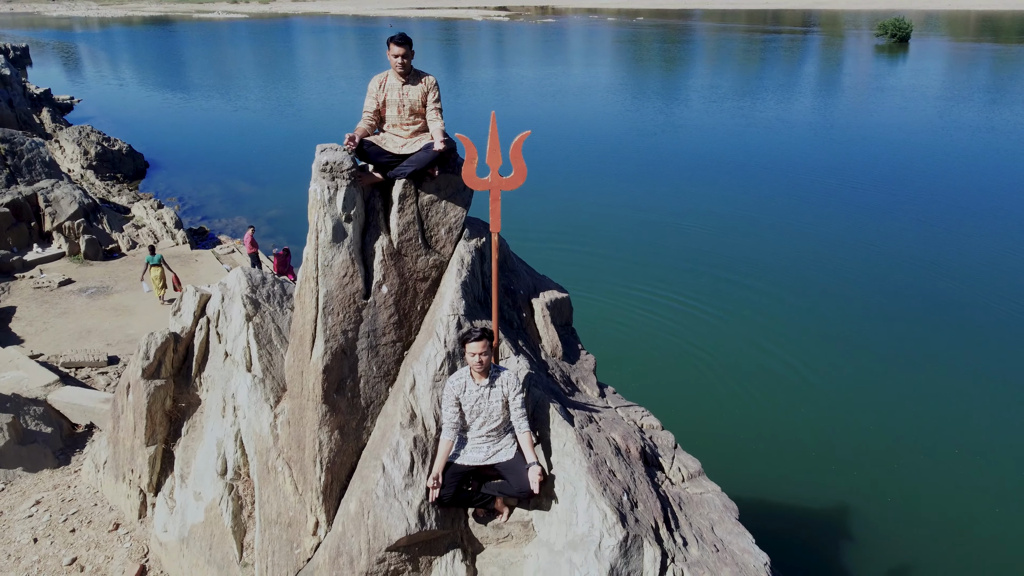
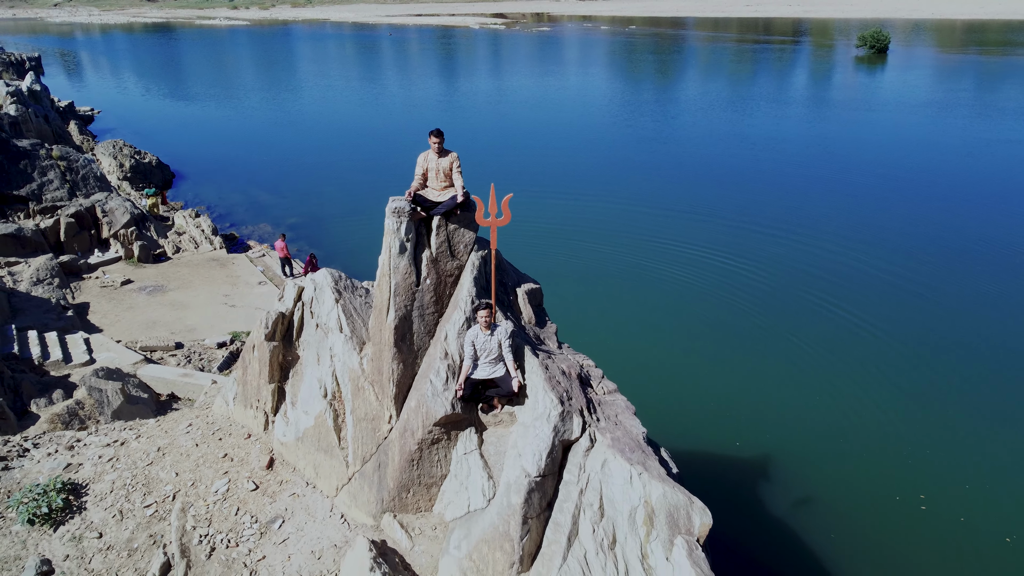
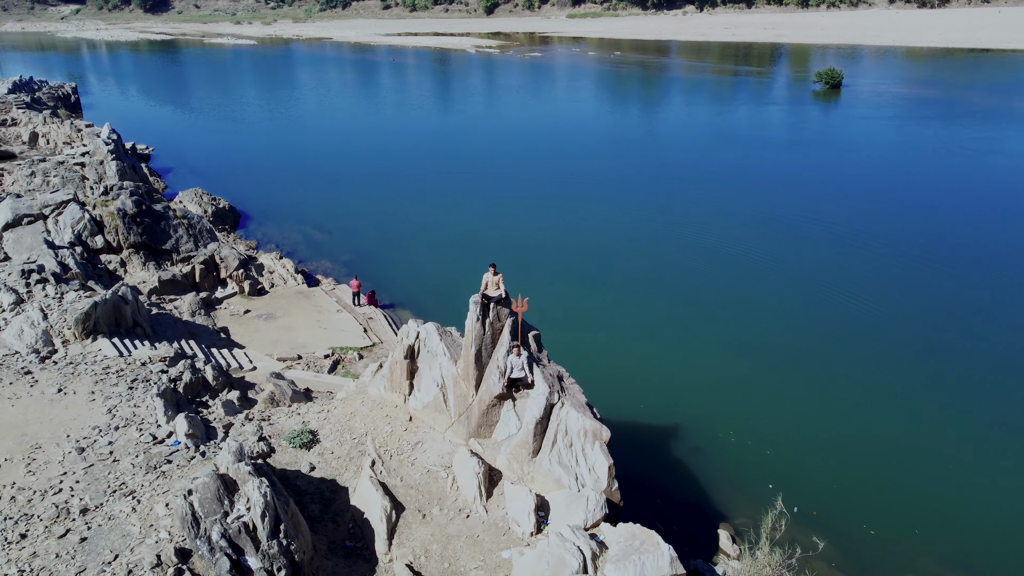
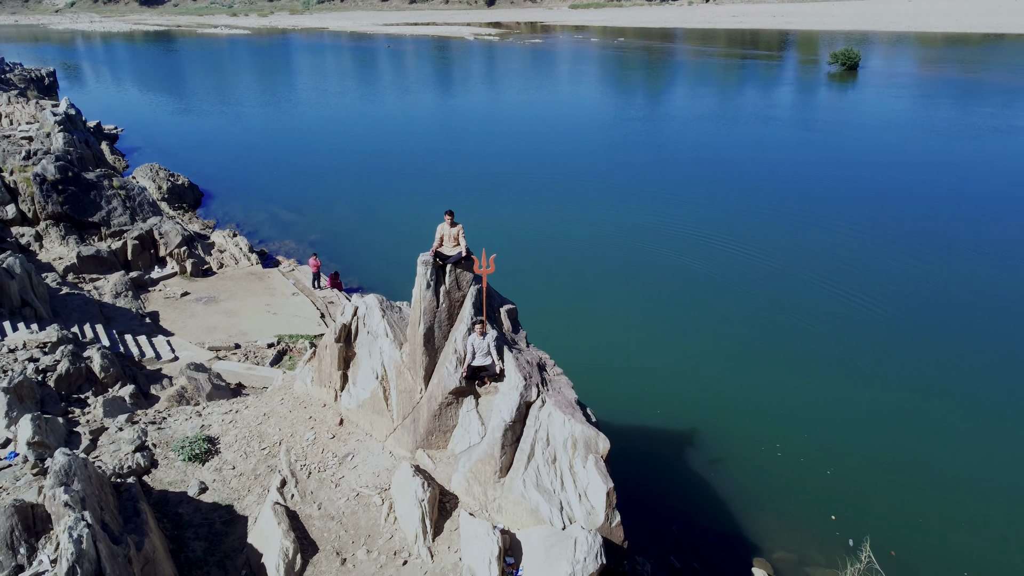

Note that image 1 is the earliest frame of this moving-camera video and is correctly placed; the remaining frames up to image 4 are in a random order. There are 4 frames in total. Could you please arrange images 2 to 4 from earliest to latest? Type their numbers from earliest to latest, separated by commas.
2, 4, 3
